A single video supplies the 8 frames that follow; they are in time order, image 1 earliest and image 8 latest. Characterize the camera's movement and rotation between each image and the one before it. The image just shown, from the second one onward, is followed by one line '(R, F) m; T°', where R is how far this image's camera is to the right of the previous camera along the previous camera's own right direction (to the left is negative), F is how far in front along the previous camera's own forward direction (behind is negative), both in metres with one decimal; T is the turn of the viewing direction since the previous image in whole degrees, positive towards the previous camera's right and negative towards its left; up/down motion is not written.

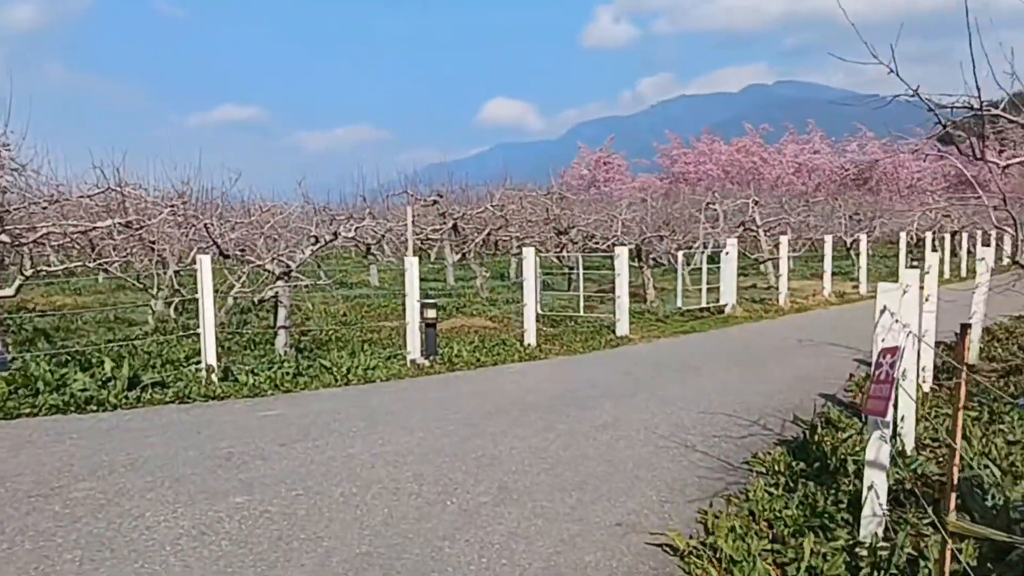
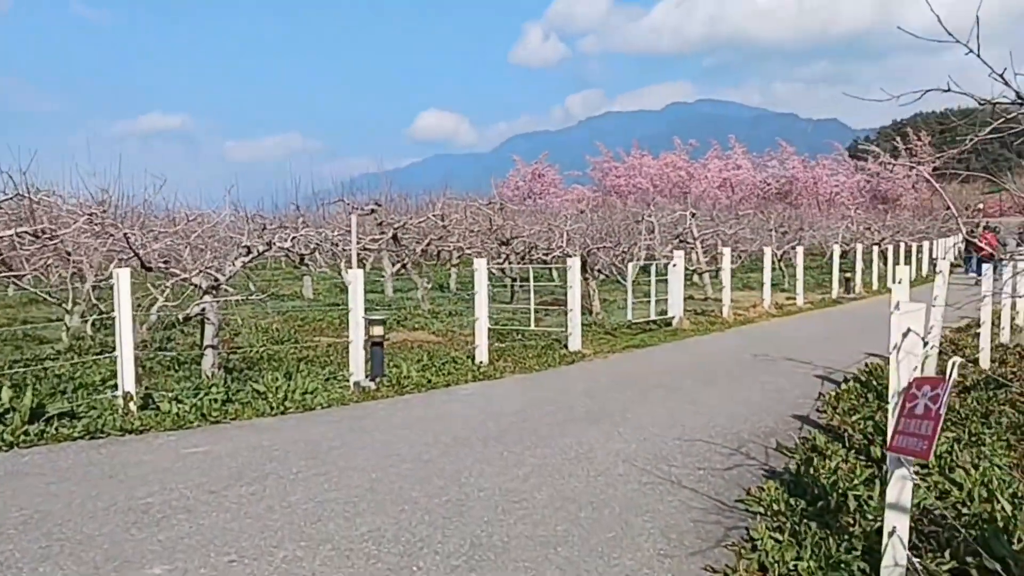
(-0.2, +0.6) m; +5°
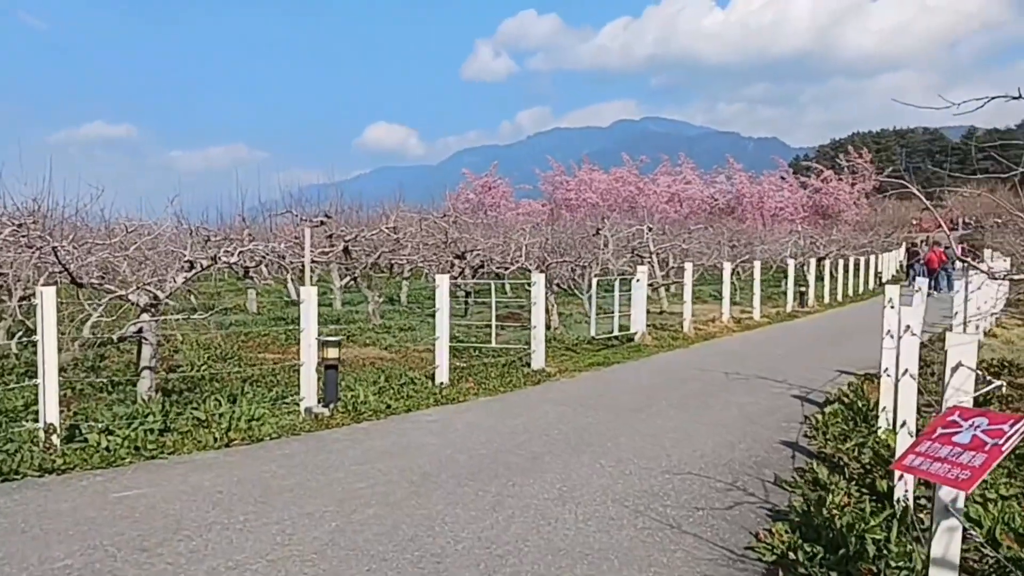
(-0.2, +0.6) m; +4°
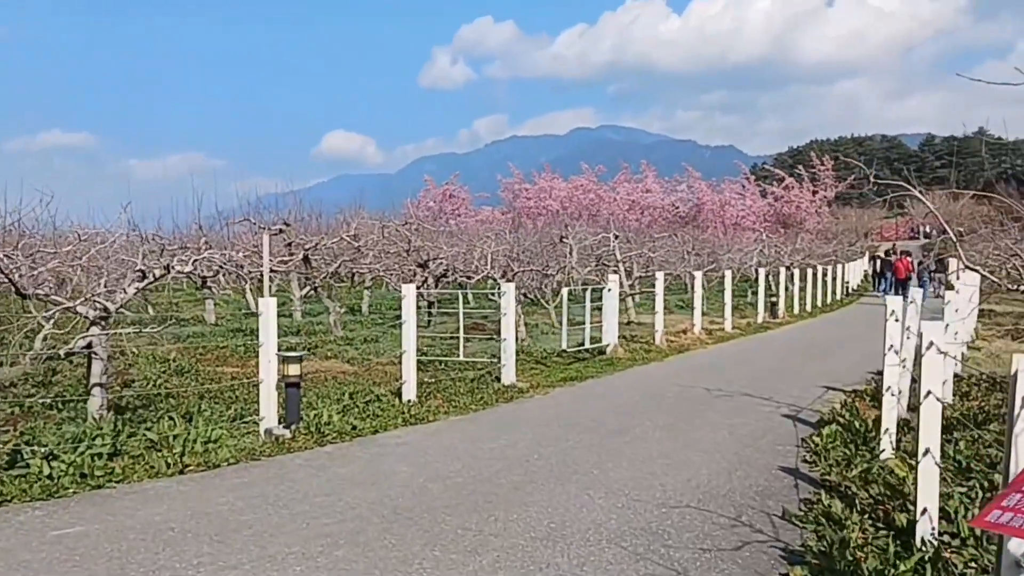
(-0.1, +0.5) m; +3°
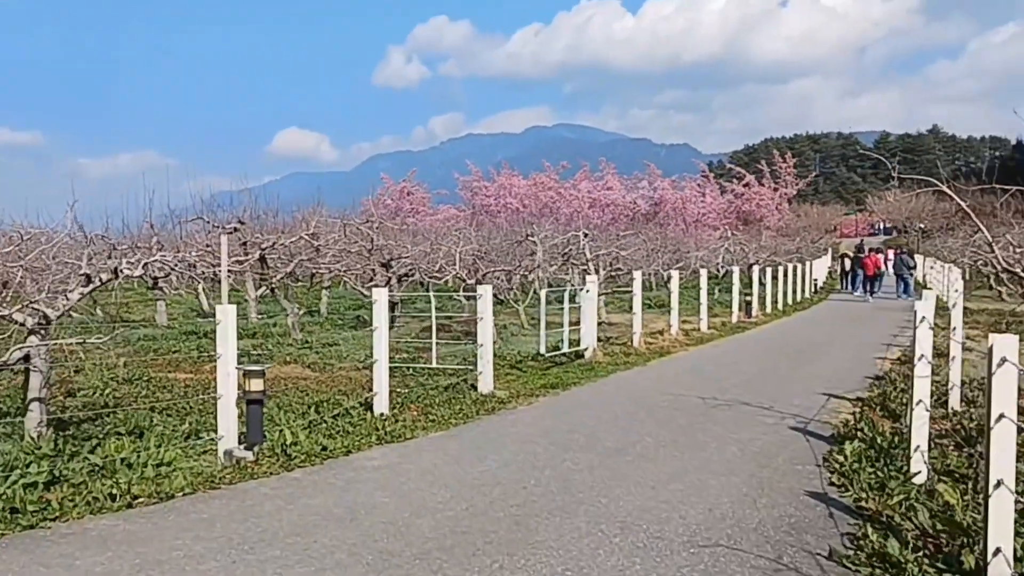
(-0.3, +0.7) m; +3°
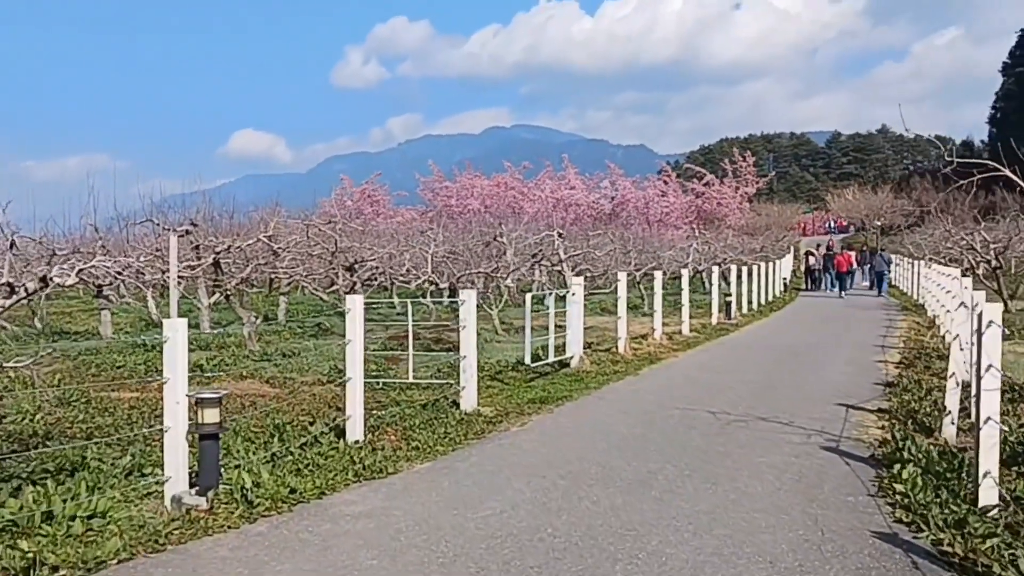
(-0.3, +1.0) m; +3°
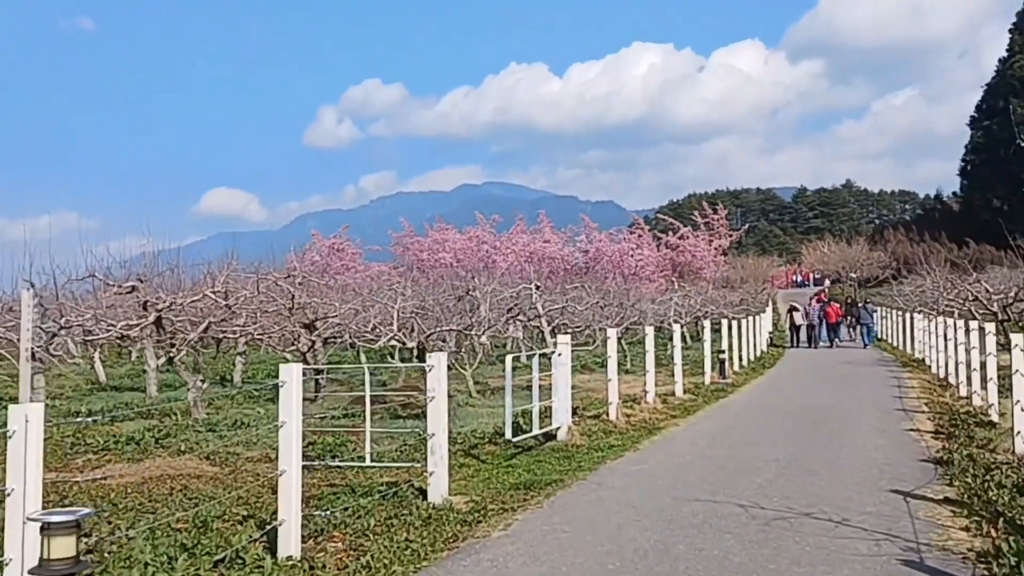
(-0.1, +1.7) m; +2°
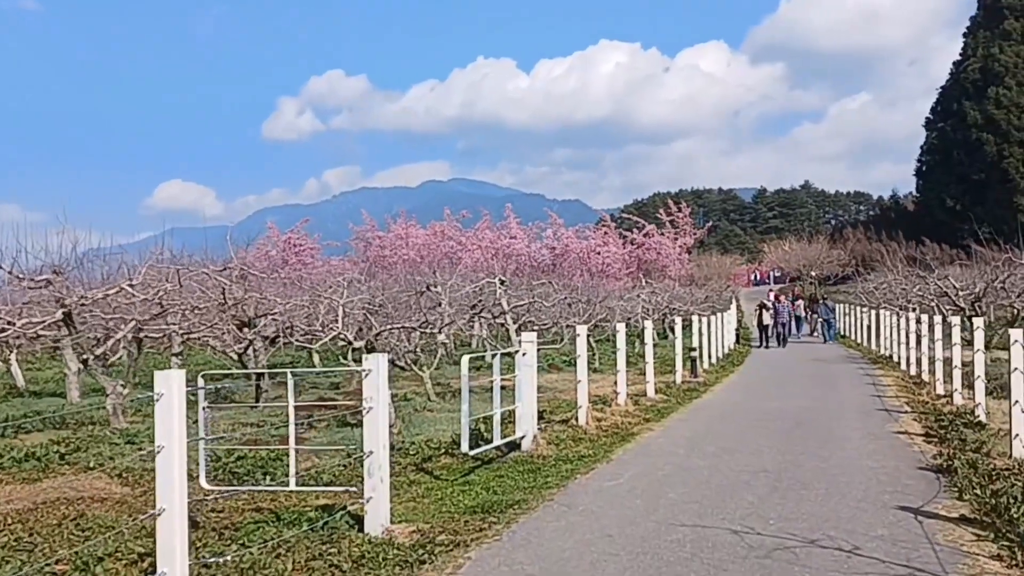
(+0.1, +1.3) m; +3°
